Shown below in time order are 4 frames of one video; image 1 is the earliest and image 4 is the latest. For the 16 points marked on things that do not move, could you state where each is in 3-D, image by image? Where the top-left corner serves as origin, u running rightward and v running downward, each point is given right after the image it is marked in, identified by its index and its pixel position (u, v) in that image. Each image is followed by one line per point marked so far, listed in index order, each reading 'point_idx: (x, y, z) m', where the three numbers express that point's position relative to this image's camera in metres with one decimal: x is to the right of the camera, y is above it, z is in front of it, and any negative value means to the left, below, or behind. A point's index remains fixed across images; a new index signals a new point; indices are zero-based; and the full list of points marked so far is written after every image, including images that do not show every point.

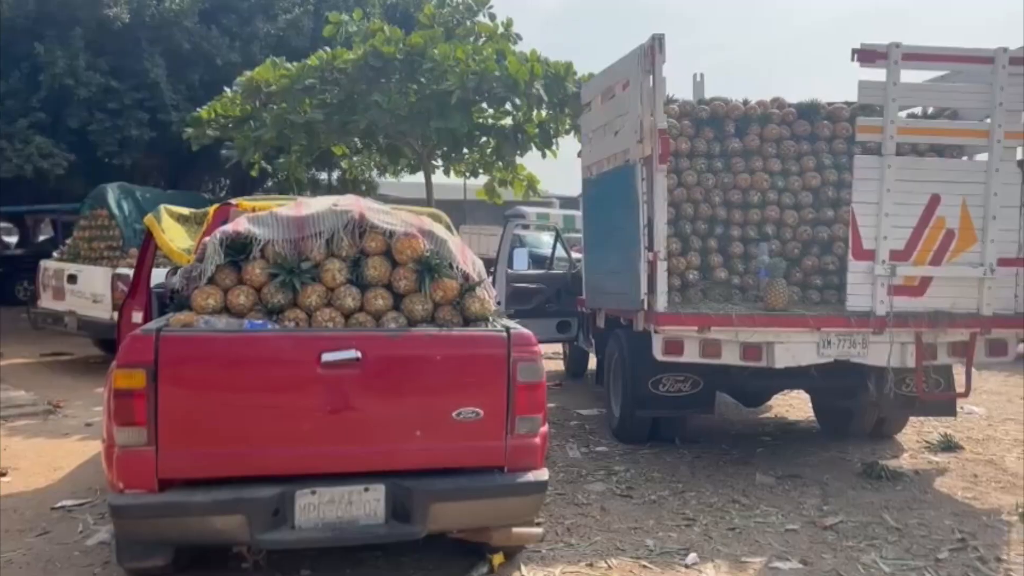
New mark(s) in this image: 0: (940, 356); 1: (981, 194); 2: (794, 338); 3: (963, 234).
0: (+3.3, -0.5, +6.6) m
1: (+3.6, +0.7, +6.5) m
2: (+2.1, -0.4, +6.5) m
3: (+3.4, +0.4, +6.5) m
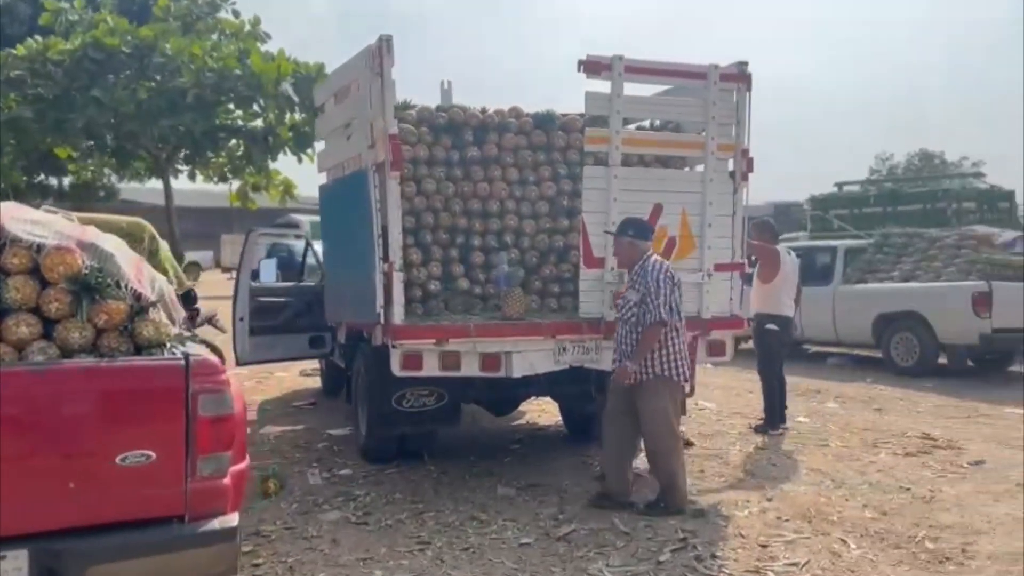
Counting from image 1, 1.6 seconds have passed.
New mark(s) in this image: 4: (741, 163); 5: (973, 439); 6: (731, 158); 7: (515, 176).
0: (+1.2, -0.6, +6.8) m
1: (+1.5, +0.7, +6.9) m
2: (+0.1, -0.4, +6.4) m
3: (+1.4, +0.4, +6.8) m
4: (+1.9, +1.0, +6.9) m
5: (+4.5, -1.5, +8.2) m
6: (+1.8, +1.1, +6.9) m
7: (0.0, +0.9, +7.2) m
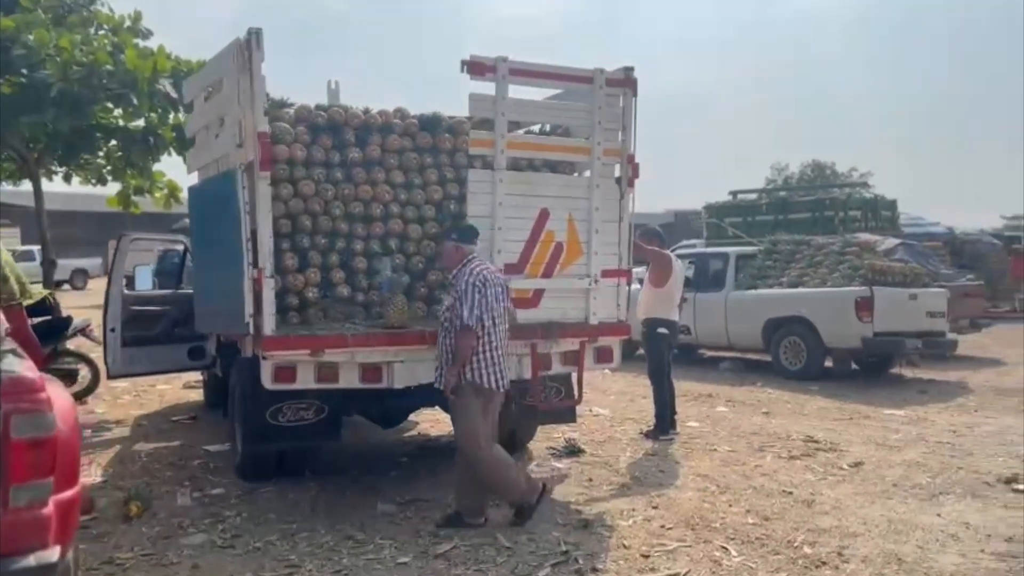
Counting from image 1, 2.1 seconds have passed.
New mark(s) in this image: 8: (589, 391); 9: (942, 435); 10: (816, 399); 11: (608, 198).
0: (+0.3, -0.6, +6.7) m
1: (+0.6, +0.6, +6.8) m
2: (-0.7, -0.5, +6.2) m
3: (+0.5, +0.3, +6.7) m
4: (+0.9, +1.0, +6.9) m
5: (+3.4, -1.5, +8.4) m
6: (+0.9, +1.0, +6.9) m
7: (-0.9, +0.9, +6.9) m
8: (+1.1, -1.4, +11.7) m
9: (+4.3, -1.5, +8.6) m
10: (+3.9, -1.4, +10.9) m
11: (+0.8, +0.7, +6.8) m
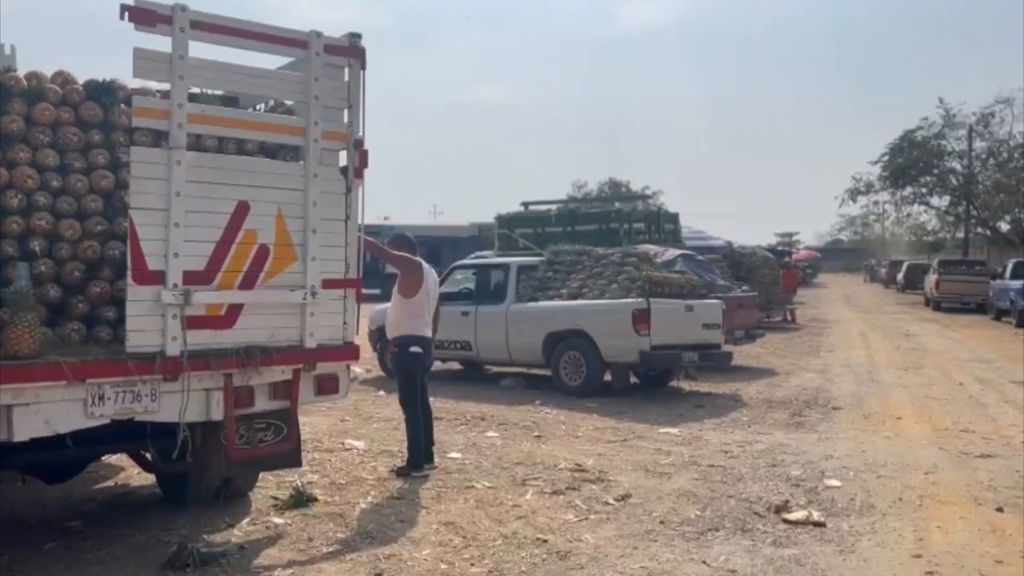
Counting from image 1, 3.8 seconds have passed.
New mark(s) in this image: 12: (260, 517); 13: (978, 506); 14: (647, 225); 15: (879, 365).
0: (-1.6, -0.7, +5.3) m
1: (-1.4, +0.5, +5.5) m
2: (-2.5, -0.6, +4.6) m
3: (-1.5, +0.2, +5.3) m
4: (-1.1, +0.9, +5.6) m
5: (+1.0, -1.6, +7.7) m
6: (-1.1, +0.9, +5.6) m
7: (-2.9, +0.8, +5.3) m
8: (-2.0, -1.6, +10.3) m
9: (+1.9, -1.6, +8.0) m
10: (+1.0, -1.6, +10.2) m
11: (-1.2, +0.6, +5.6) m
12: (-1.8, -1.7, +6.2) m
13: (+3.5, -1.7, +6.4) m
14: (+3.2, +1.5, +19.9) m
15: (+6.8, -1.4, +15.6) m
